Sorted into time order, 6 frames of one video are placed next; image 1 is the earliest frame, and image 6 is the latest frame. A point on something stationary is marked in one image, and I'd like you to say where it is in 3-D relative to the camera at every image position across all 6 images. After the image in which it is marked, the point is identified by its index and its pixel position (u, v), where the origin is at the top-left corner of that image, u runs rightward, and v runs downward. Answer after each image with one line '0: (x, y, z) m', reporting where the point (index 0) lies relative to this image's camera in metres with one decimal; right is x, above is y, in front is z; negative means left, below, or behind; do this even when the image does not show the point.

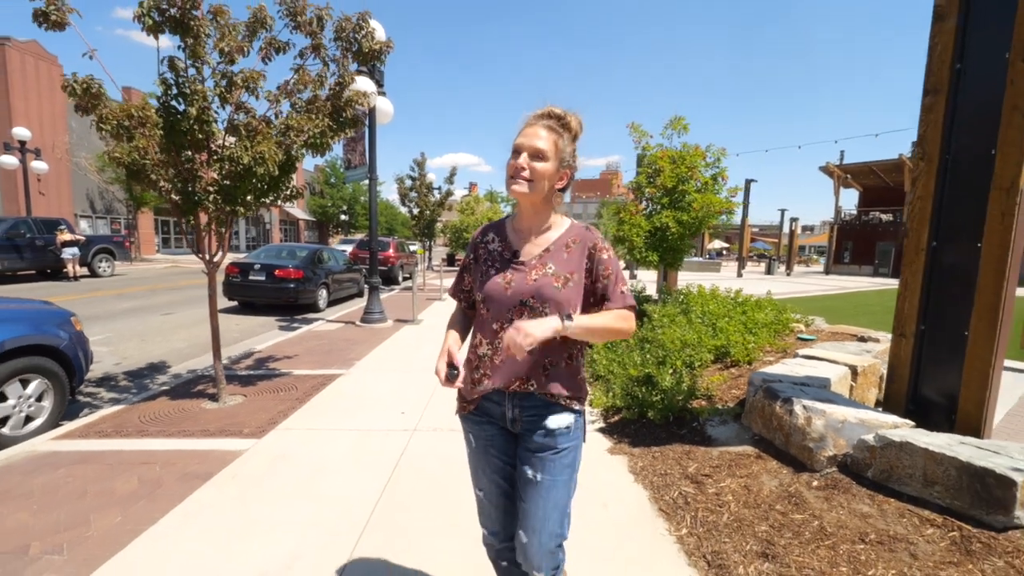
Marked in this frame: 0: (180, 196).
0: (-2.9, +0.8, +4.4) m
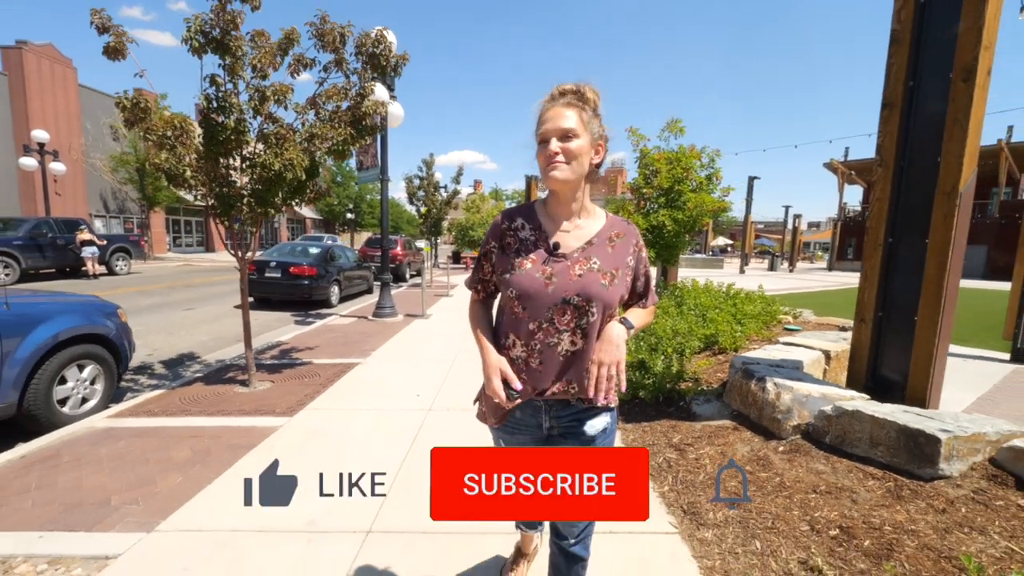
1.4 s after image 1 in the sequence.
0: (-2.9, +0.9, +4.9) m
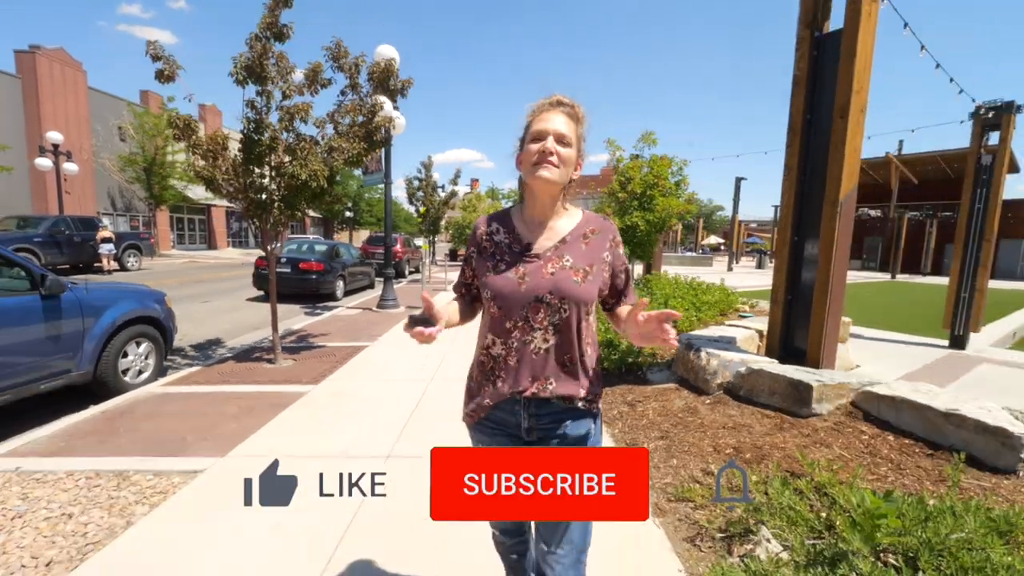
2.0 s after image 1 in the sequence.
0: (-3.0, +1.0, +5.7) m
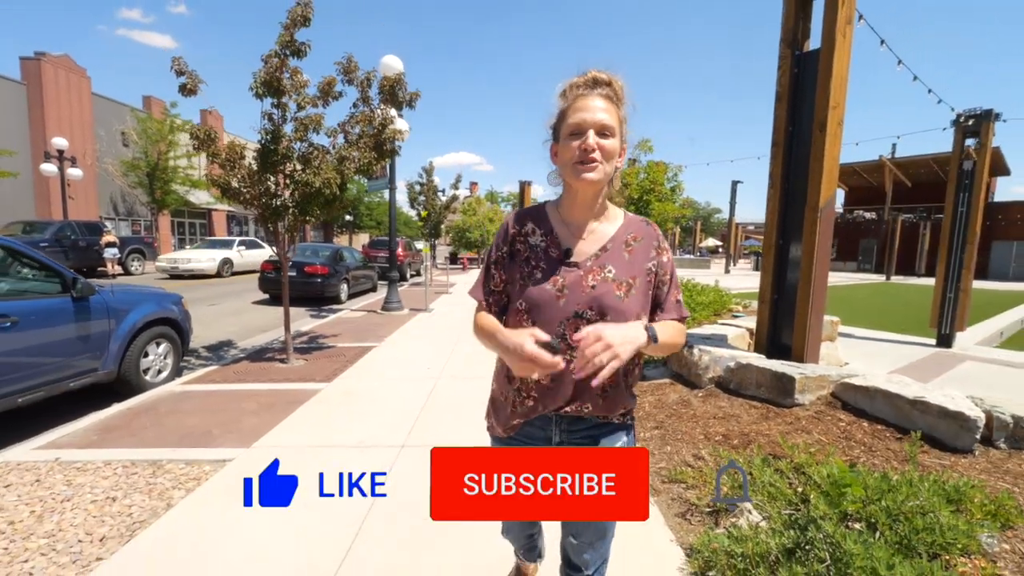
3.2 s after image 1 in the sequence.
0: (-3.0, +1.0, +6.0) m
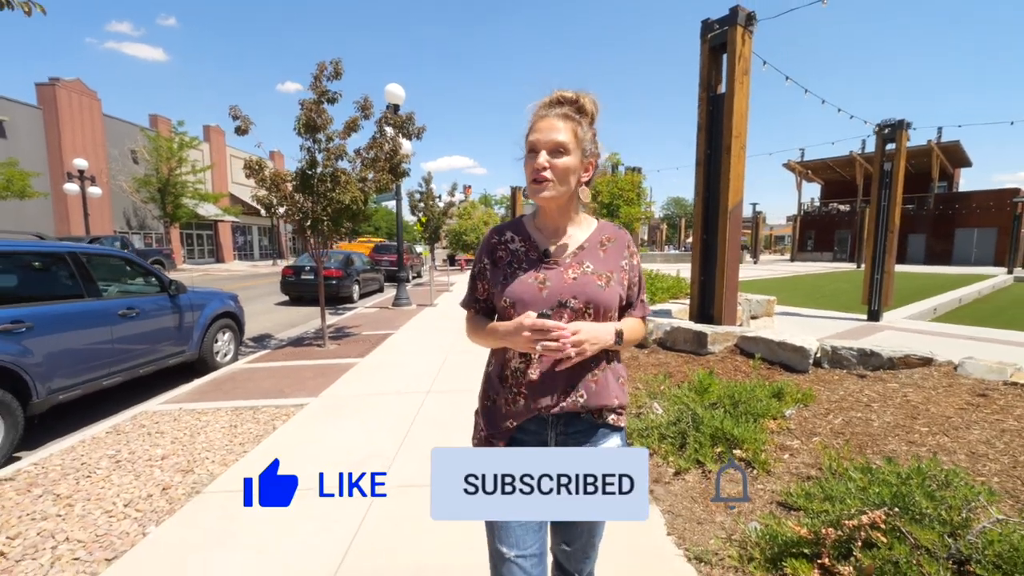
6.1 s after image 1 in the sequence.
0: (-3.1, +1.0, +7.4) m
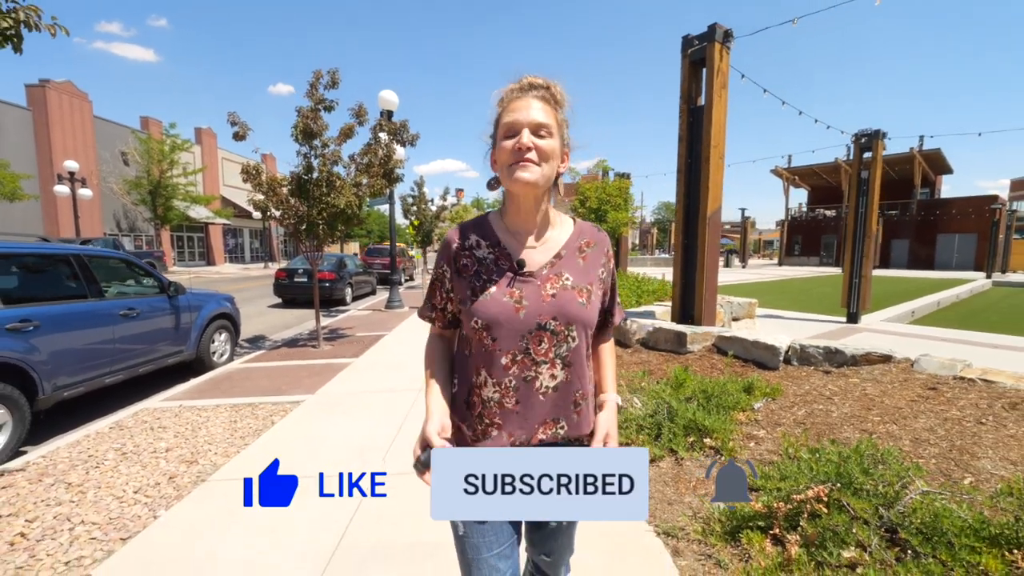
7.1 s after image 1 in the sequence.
0: (-3.2, +1.0, +7.6) m
